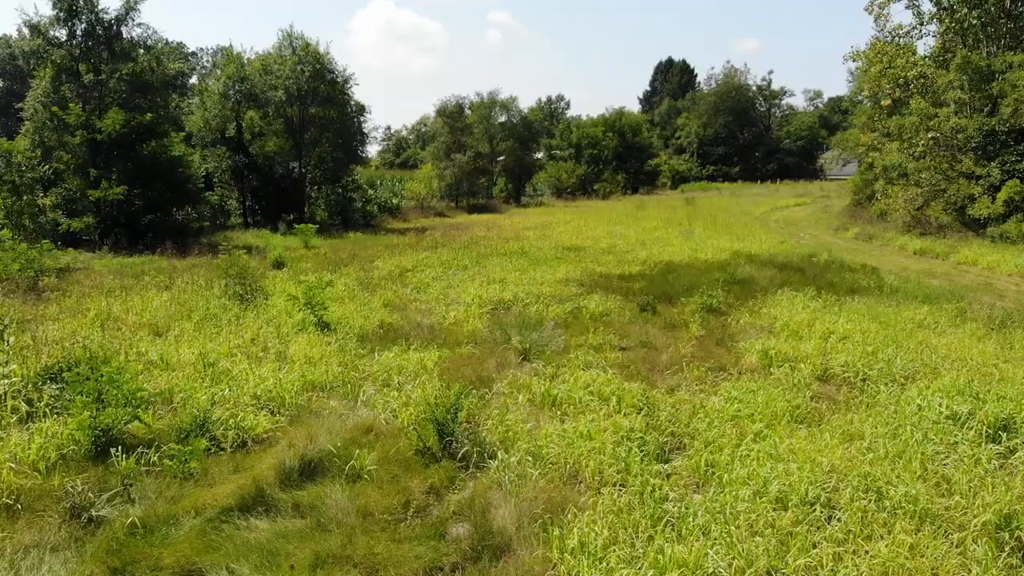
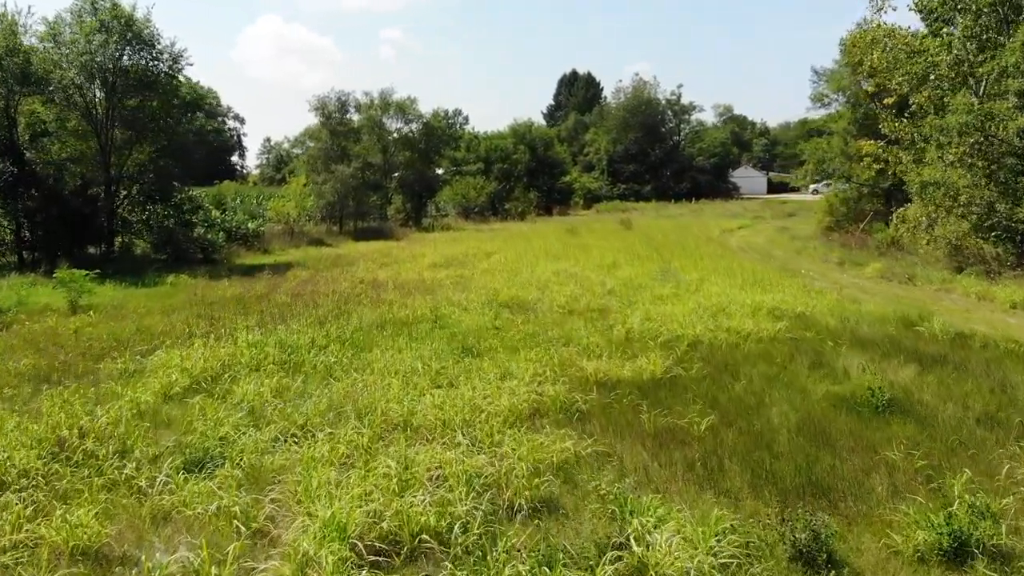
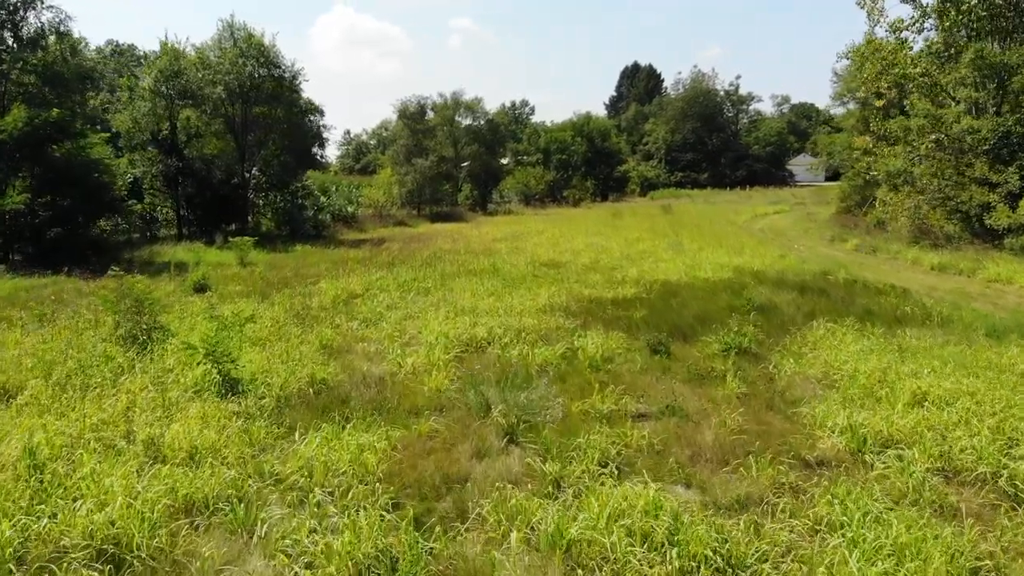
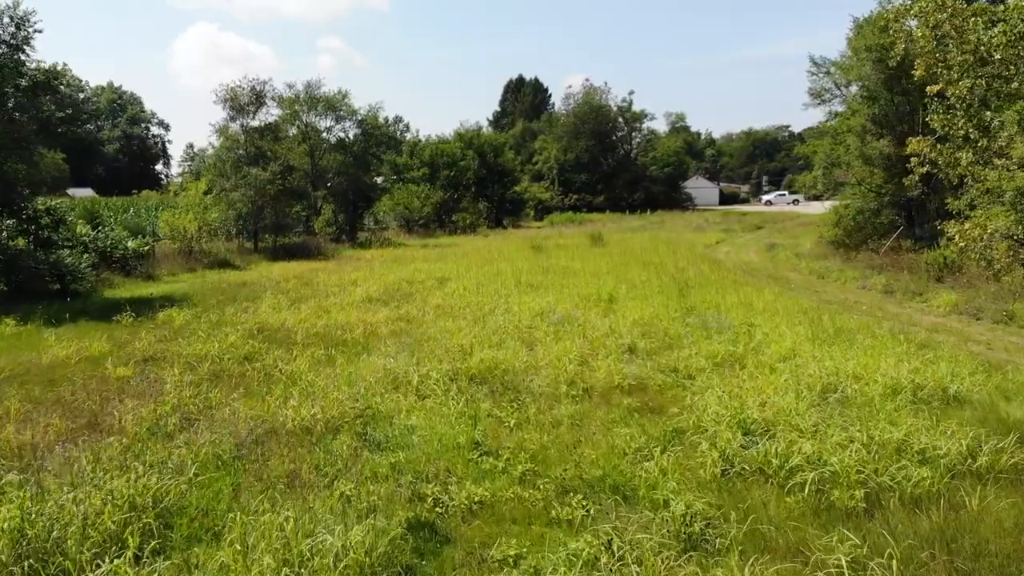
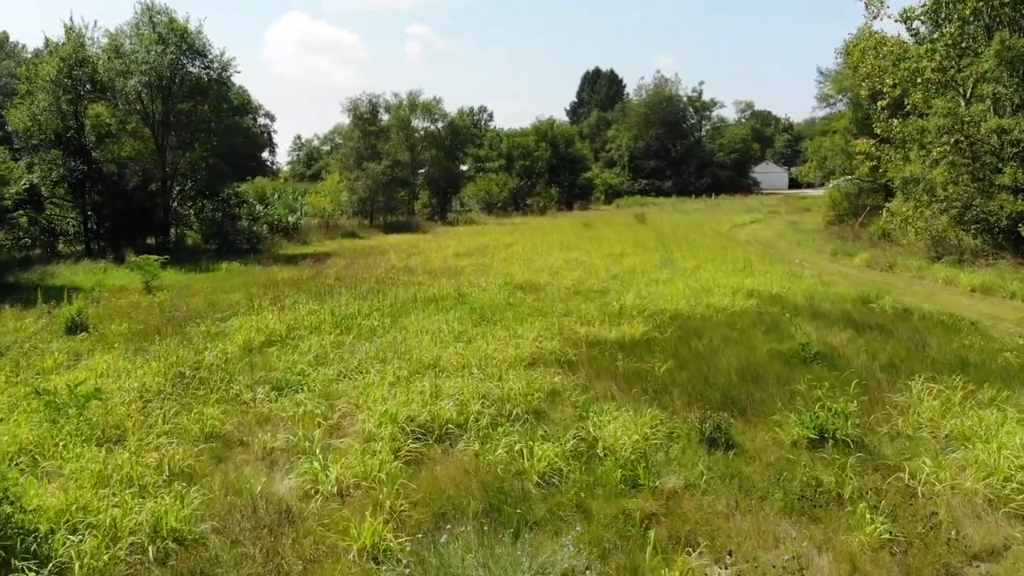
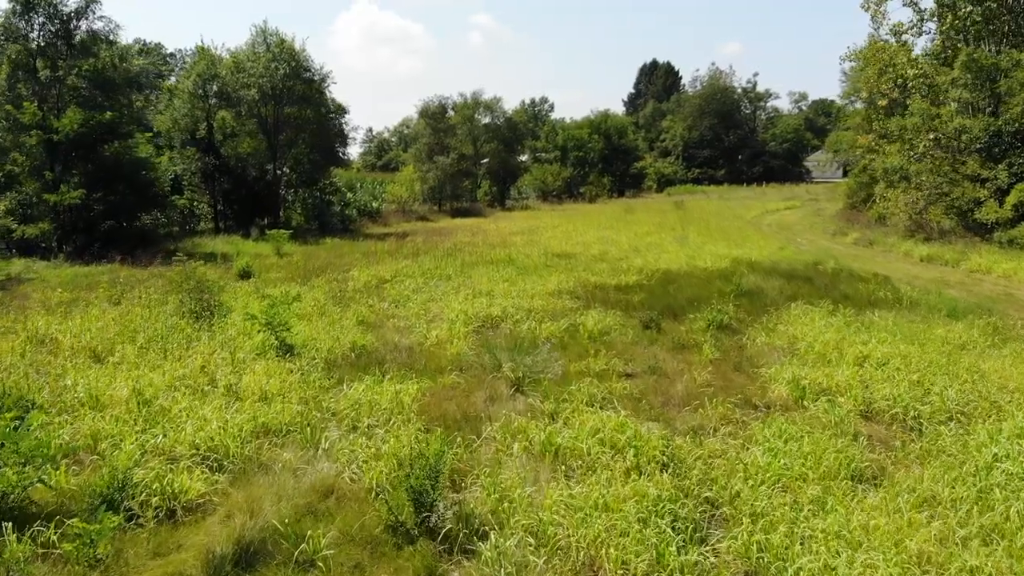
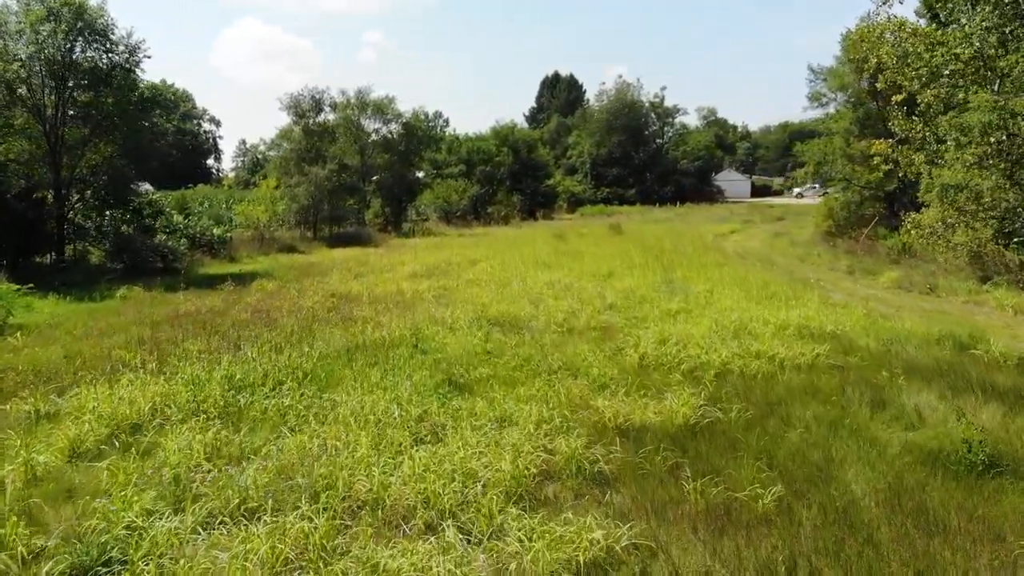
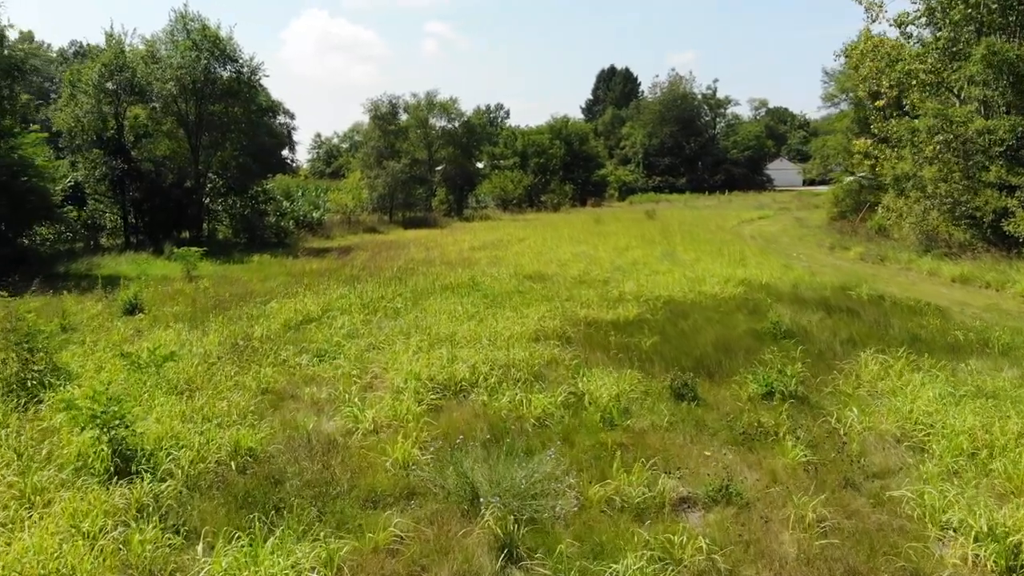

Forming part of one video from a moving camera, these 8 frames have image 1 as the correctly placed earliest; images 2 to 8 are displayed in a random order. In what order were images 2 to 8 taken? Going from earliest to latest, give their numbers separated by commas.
6, 3, 8, 5, 2, 7, 4
